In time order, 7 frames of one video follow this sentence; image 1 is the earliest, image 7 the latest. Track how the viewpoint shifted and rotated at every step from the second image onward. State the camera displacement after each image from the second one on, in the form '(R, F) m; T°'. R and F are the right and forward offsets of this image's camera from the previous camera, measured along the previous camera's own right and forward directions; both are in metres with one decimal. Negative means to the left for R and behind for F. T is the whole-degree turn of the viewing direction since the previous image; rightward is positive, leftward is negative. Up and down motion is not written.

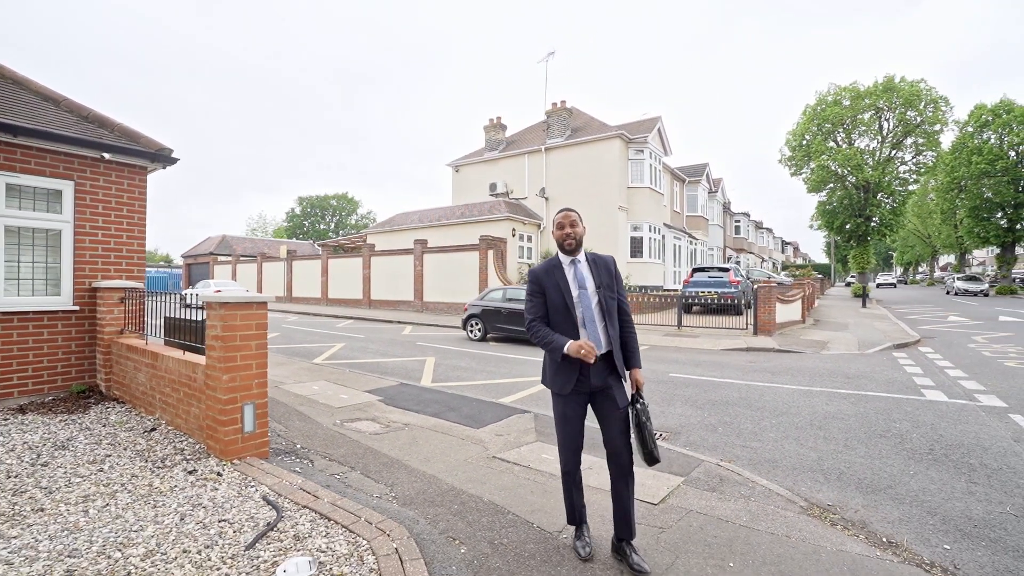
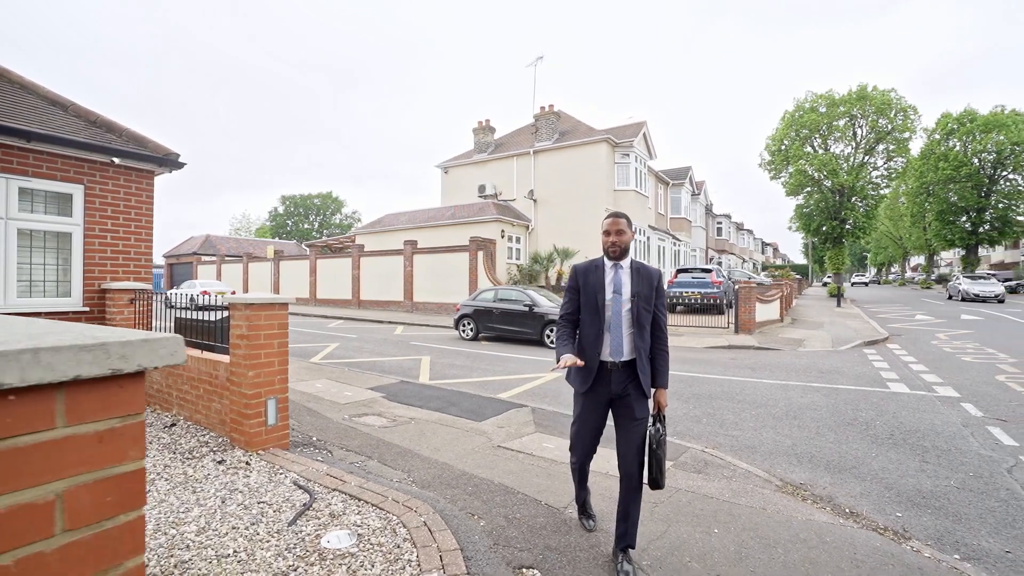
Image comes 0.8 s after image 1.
(-0.2, -0.4) m; +2°
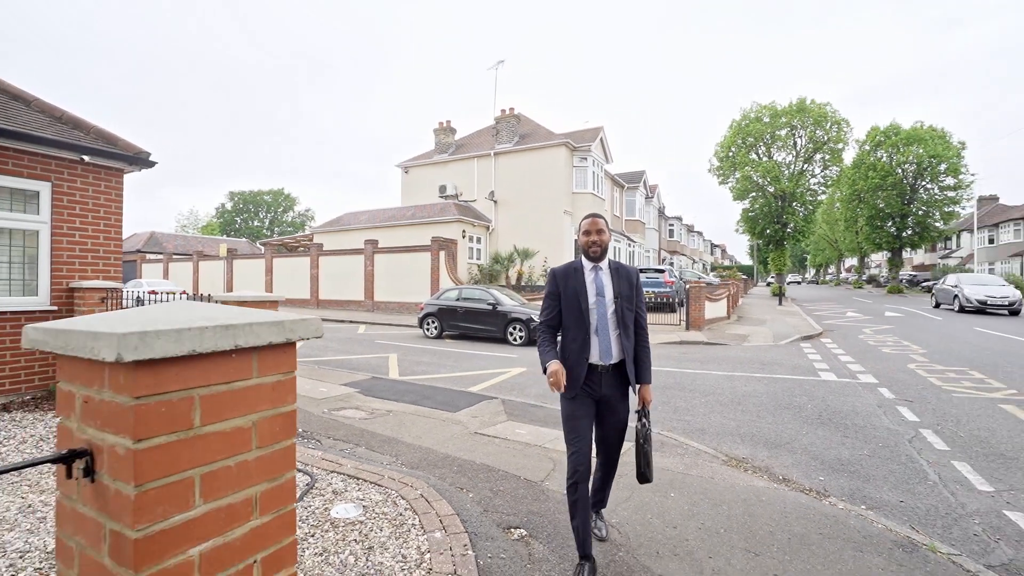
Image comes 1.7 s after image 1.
(-0.2, -0.4) m; +5°
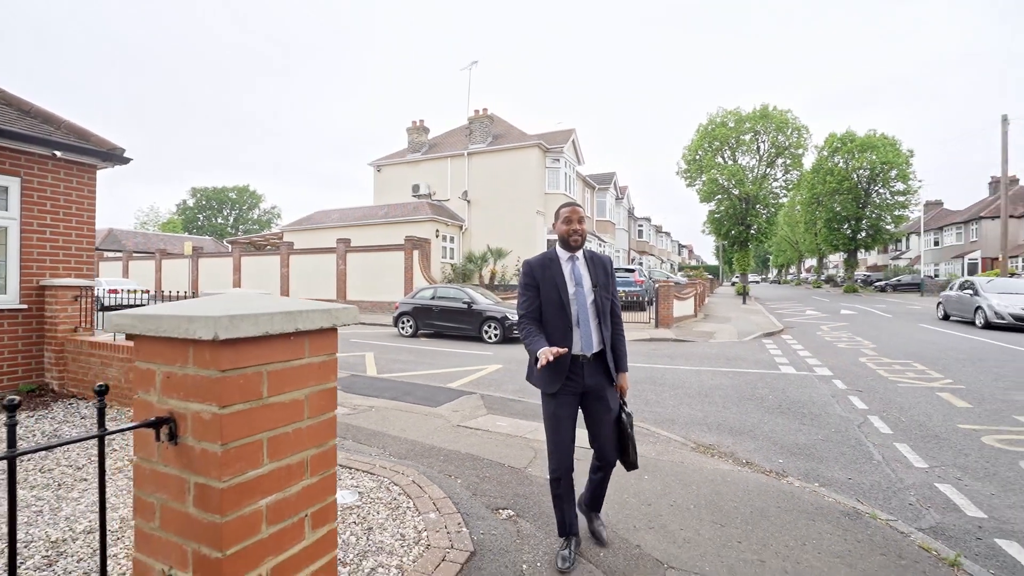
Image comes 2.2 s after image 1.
(-0.1, -0.2) m; +3°
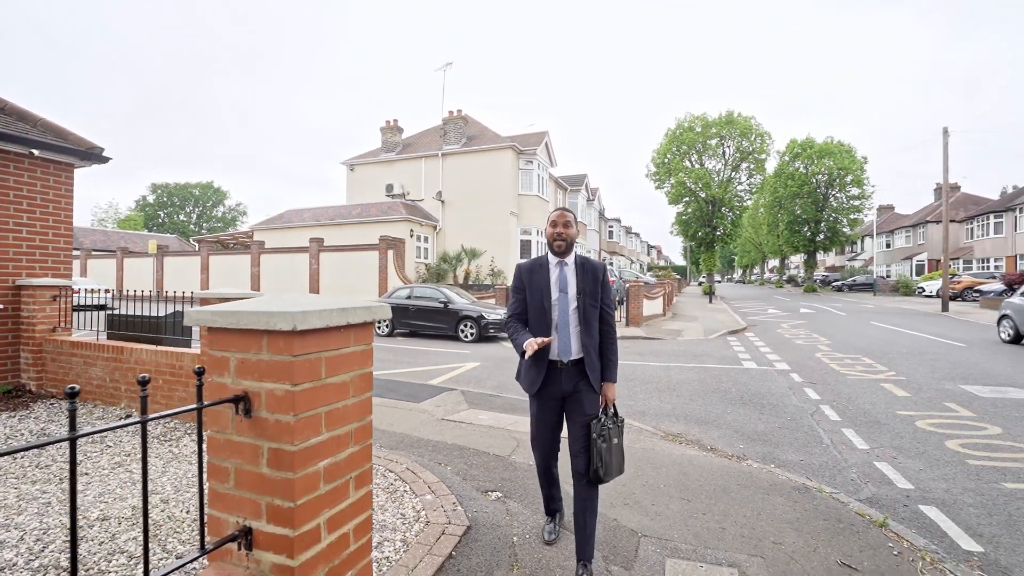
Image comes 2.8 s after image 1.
(-0.1, -0.3) m; +3°
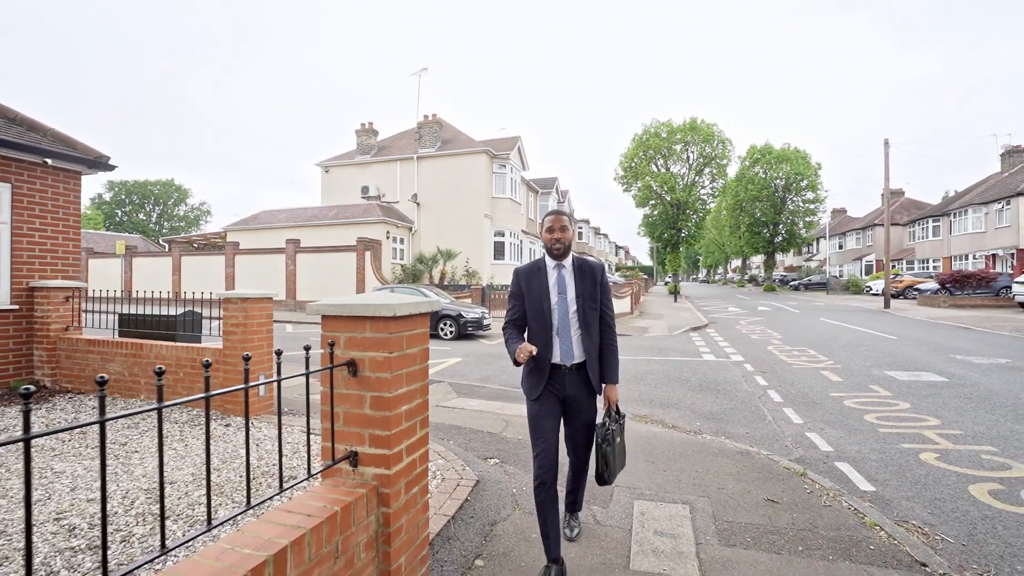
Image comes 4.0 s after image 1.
(-0.2, -0.7) m; +3°
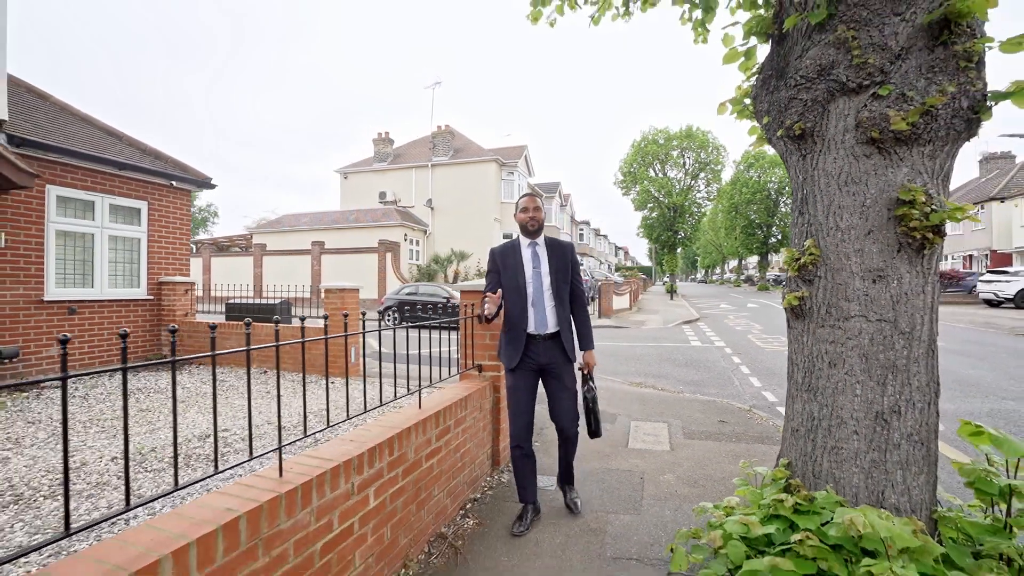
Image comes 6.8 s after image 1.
(-0.4, -1.8) m; 0°
